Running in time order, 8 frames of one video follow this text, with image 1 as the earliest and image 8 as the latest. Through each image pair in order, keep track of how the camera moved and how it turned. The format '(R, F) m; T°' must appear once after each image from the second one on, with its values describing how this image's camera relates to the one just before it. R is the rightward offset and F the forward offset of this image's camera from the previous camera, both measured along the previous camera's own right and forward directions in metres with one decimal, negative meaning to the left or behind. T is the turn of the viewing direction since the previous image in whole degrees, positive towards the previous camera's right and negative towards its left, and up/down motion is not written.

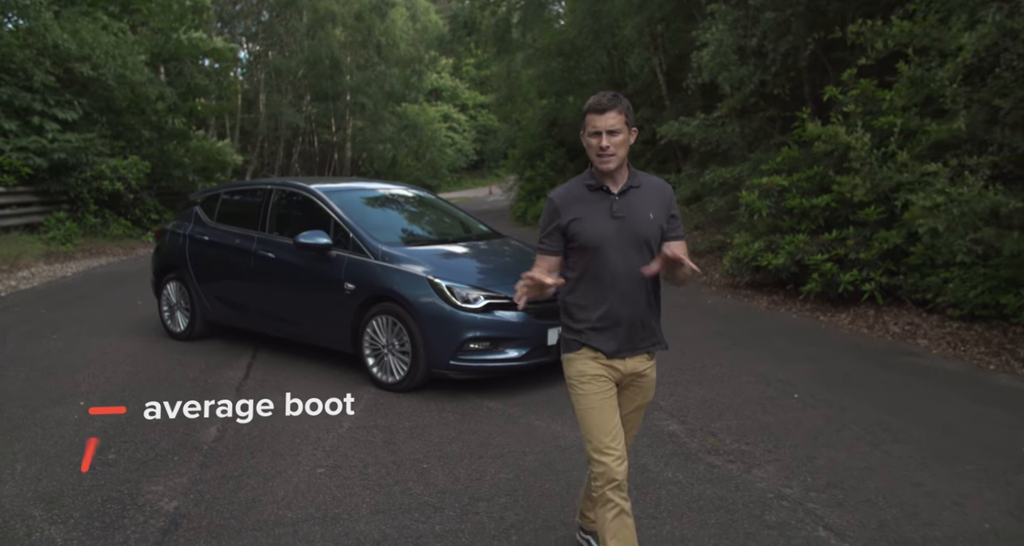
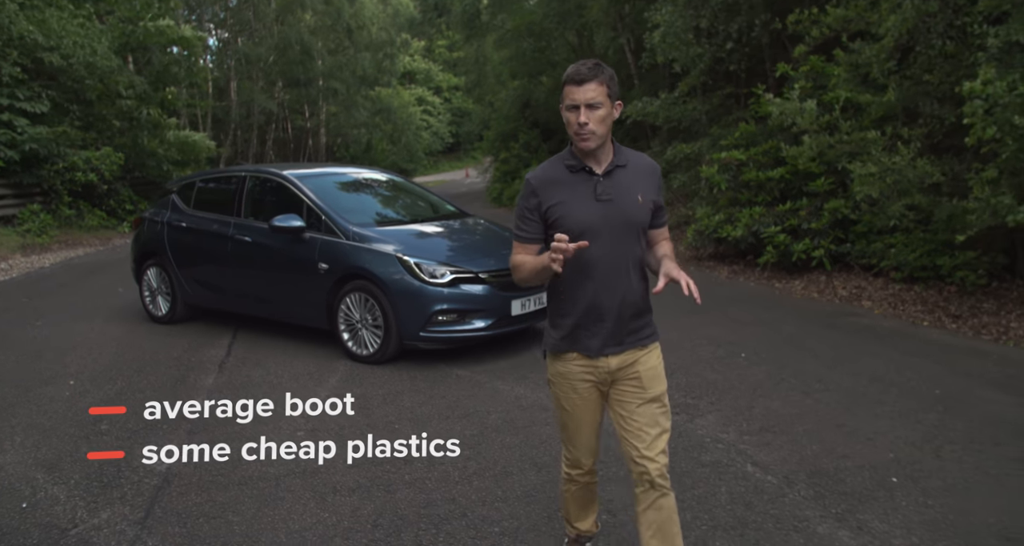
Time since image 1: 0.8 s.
(+0.1, -0.4) m; +2°
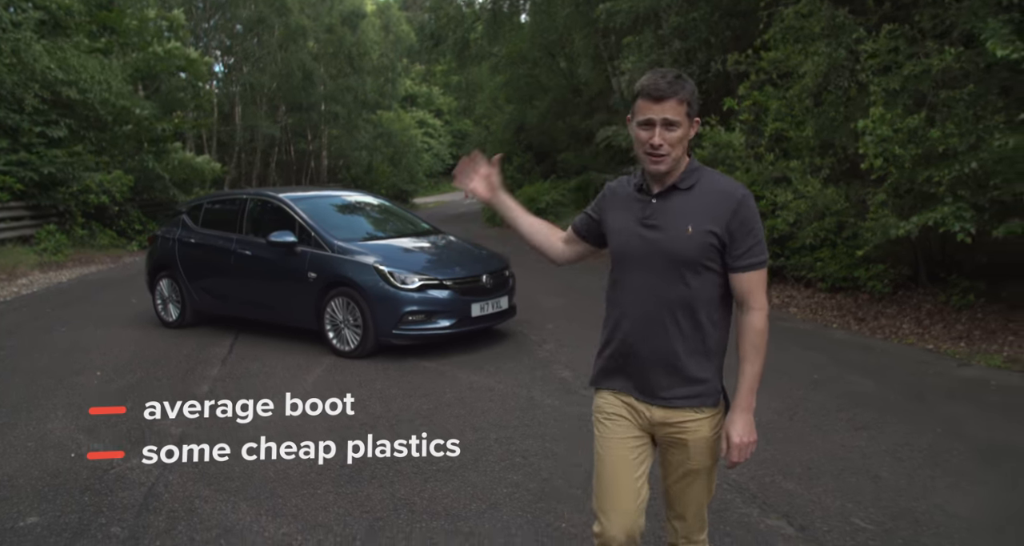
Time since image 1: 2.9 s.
(+0.4, -1.1) m; 0°
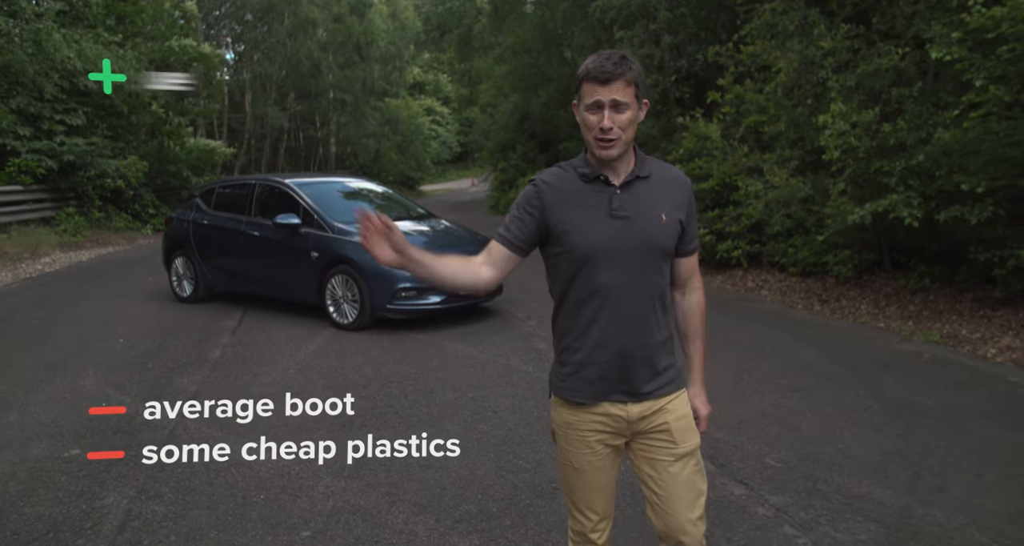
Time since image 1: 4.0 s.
(+0.3, -0.6) m; -1°
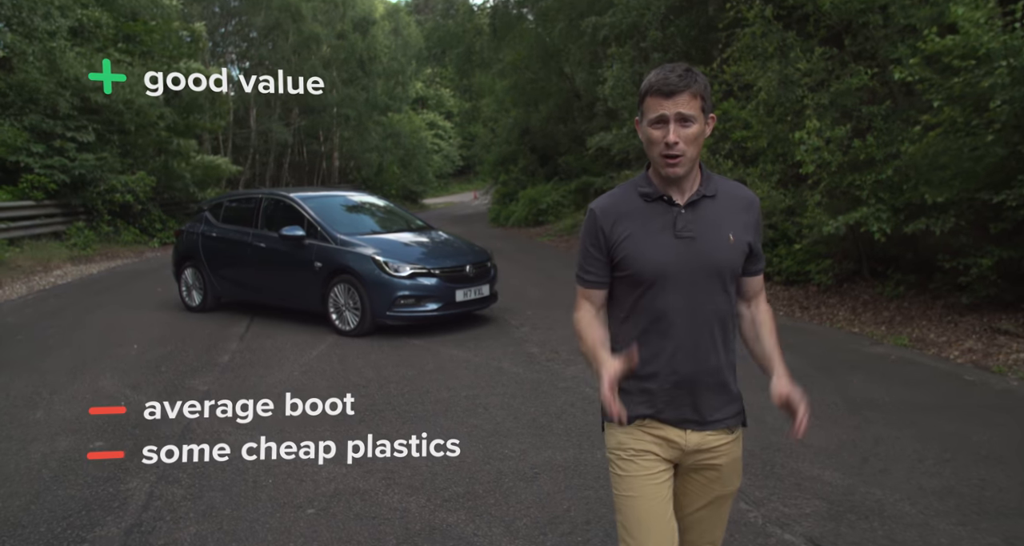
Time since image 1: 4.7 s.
(+0.1, -0.4) m; 0°
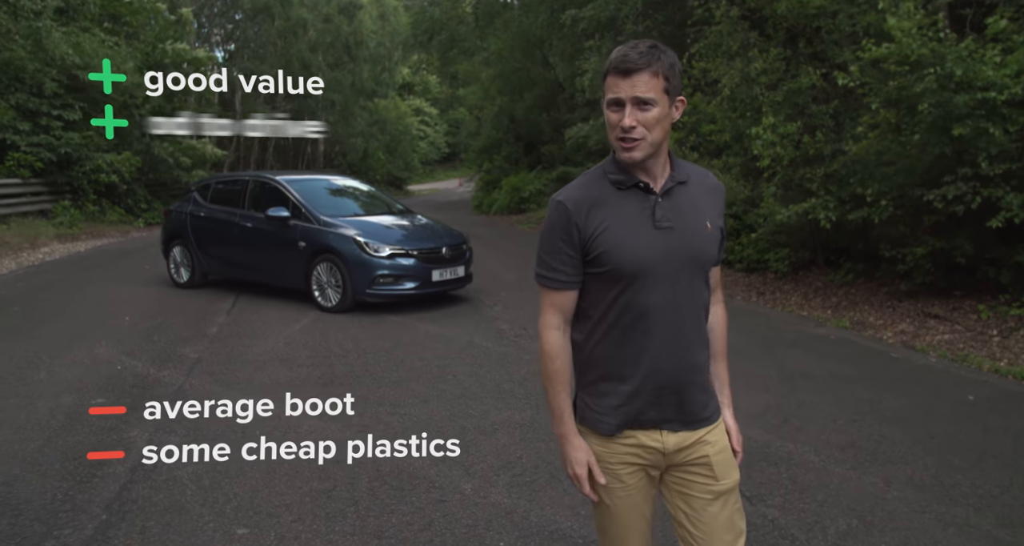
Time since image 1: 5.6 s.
(+0.1, -0.5) m; +1°
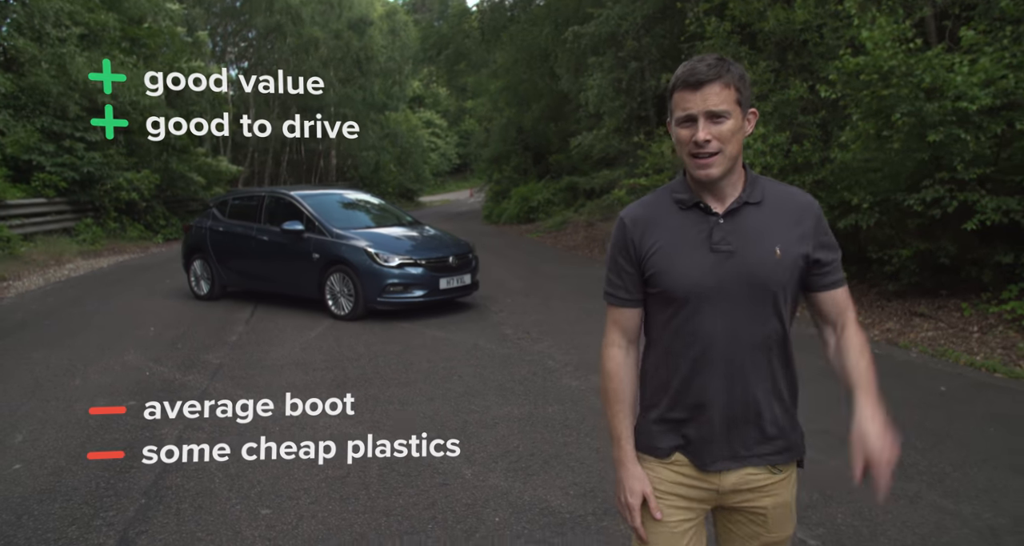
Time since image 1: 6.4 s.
(+0.1, -0.4) m; -1°
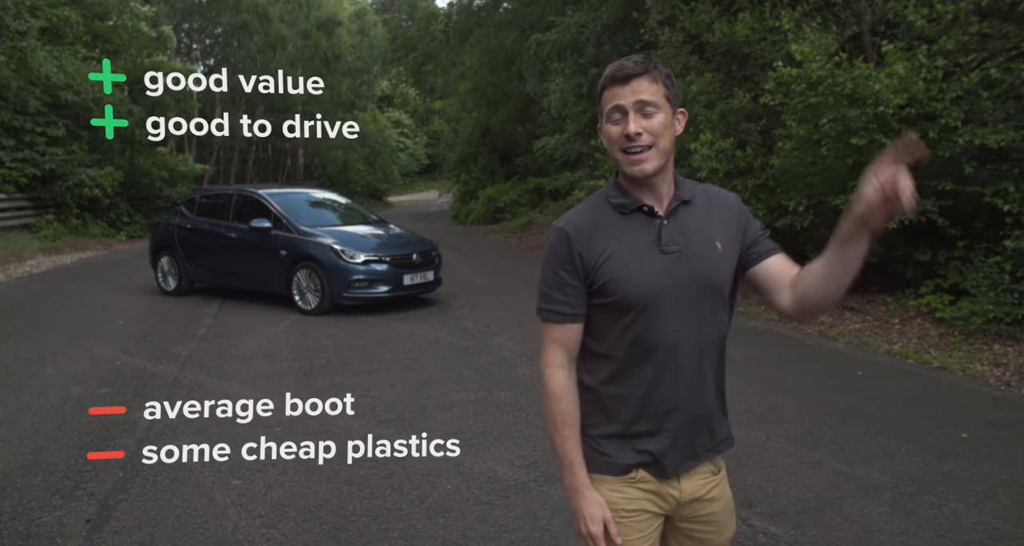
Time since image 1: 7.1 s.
(+0.1, -0.4) m; +3°
